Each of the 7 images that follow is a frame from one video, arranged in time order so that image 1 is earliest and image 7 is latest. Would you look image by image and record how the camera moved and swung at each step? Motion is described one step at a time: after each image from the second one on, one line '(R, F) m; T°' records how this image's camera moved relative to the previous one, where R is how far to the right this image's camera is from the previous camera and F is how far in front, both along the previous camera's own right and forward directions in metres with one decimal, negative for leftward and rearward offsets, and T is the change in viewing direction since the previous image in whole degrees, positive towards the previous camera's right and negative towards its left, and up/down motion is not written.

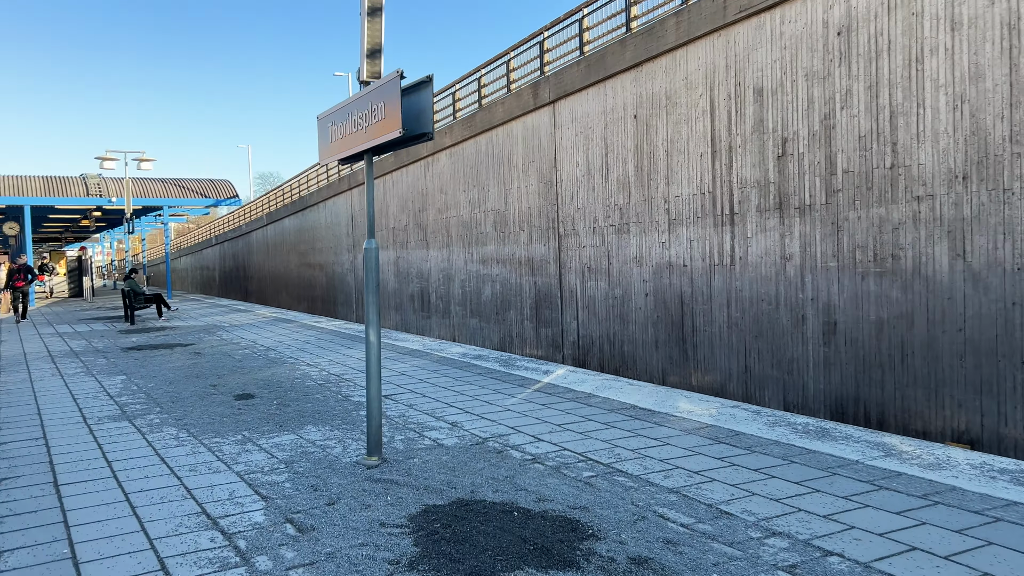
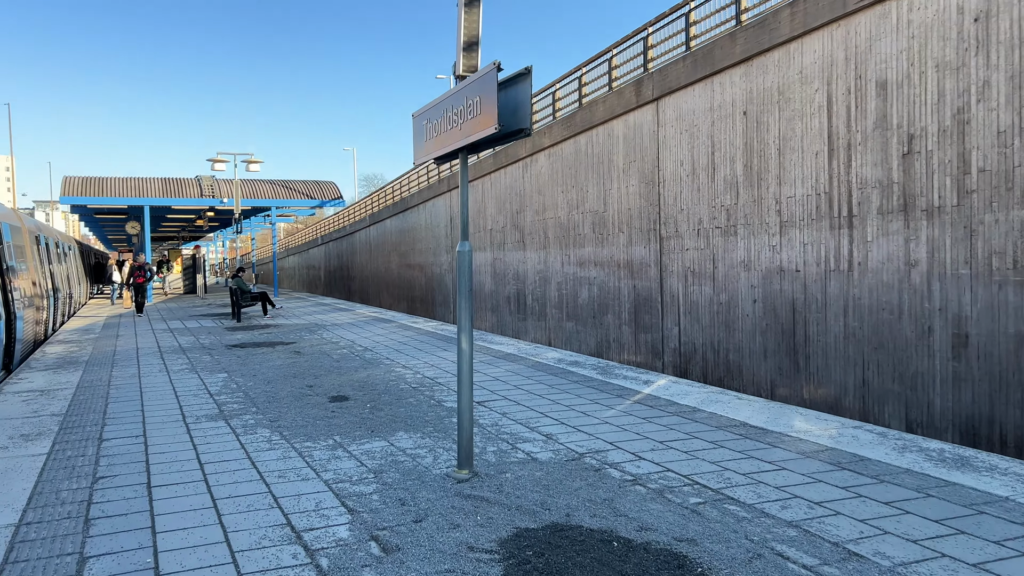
(0.0, +0.3) m; -7°
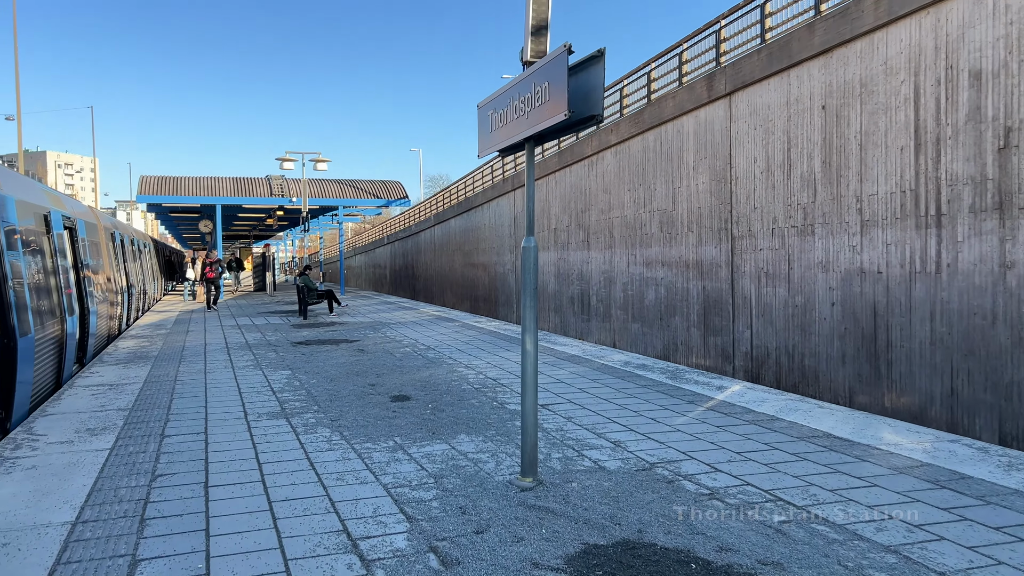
(0.0, +0.2) m; -5°
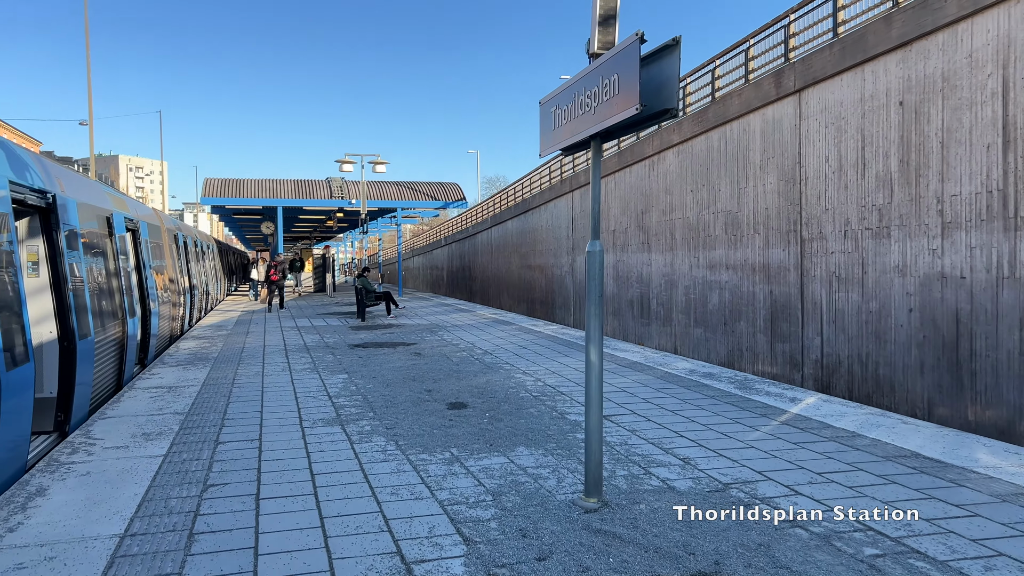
(0.0, +0.2) m; -4°
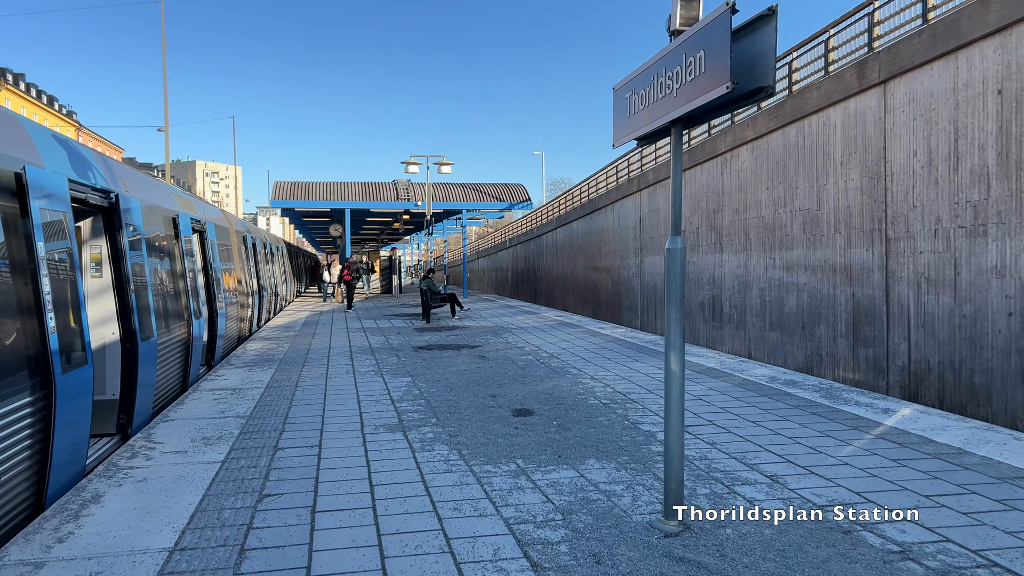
(0.0, +0.3) m; -5°
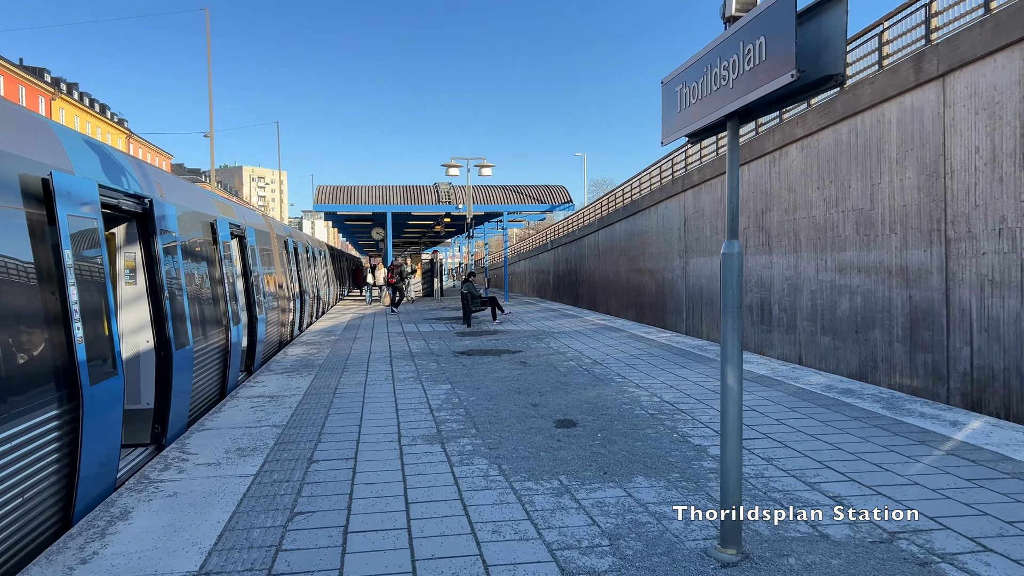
(0.0, +0.2) m; -3°
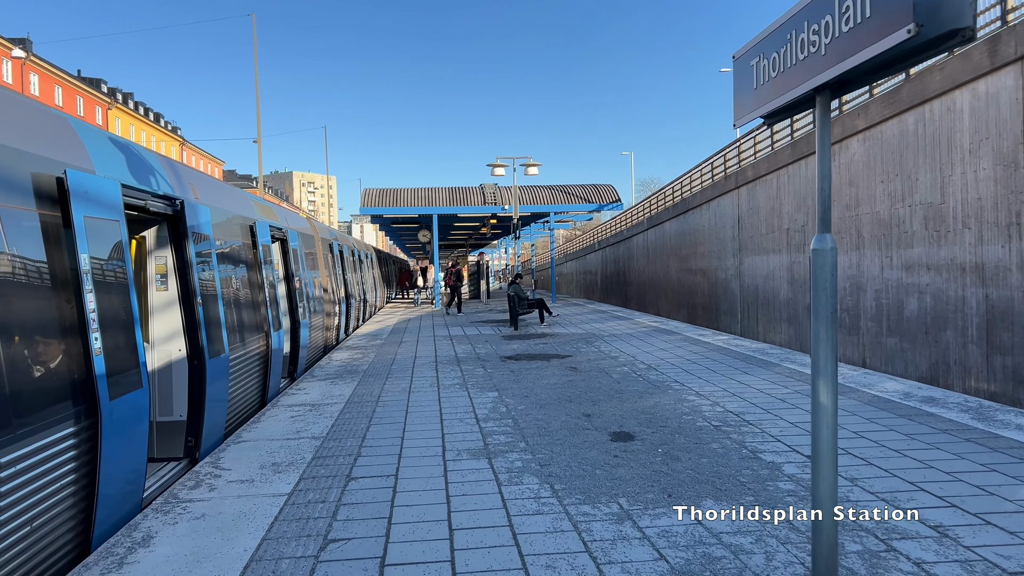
(0.0, +0.4) m; -3°
